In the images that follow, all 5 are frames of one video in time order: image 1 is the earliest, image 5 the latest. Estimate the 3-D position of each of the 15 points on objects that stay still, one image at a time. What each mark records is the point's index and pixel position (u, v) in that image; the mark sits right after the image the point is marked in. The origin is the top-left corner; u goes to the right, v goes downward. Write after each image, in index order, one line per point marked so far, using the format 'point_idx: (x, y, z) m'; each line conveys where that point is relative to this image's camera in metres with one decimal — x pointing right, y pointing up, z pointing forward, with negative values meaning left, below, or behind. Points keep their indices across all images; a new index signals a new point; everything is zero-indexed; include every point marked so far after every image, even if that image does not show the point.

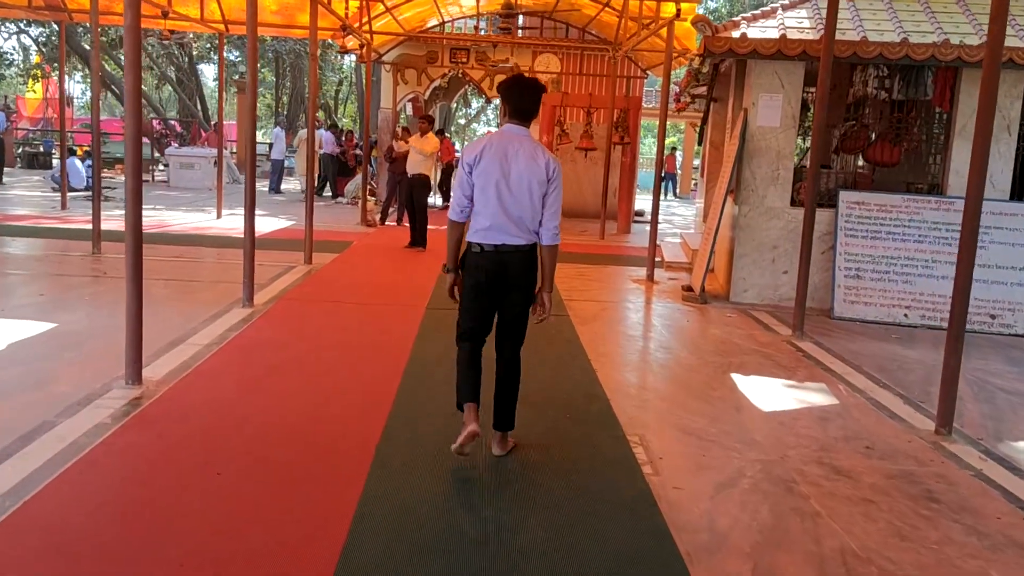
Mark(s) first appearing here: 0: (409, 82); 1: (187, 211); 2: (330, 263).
0: (-1.9, +3.8, +16.6) m
1: (-5.1, +1.2, +14.0) m
2: (-1.9, +0.3, +9.5) m
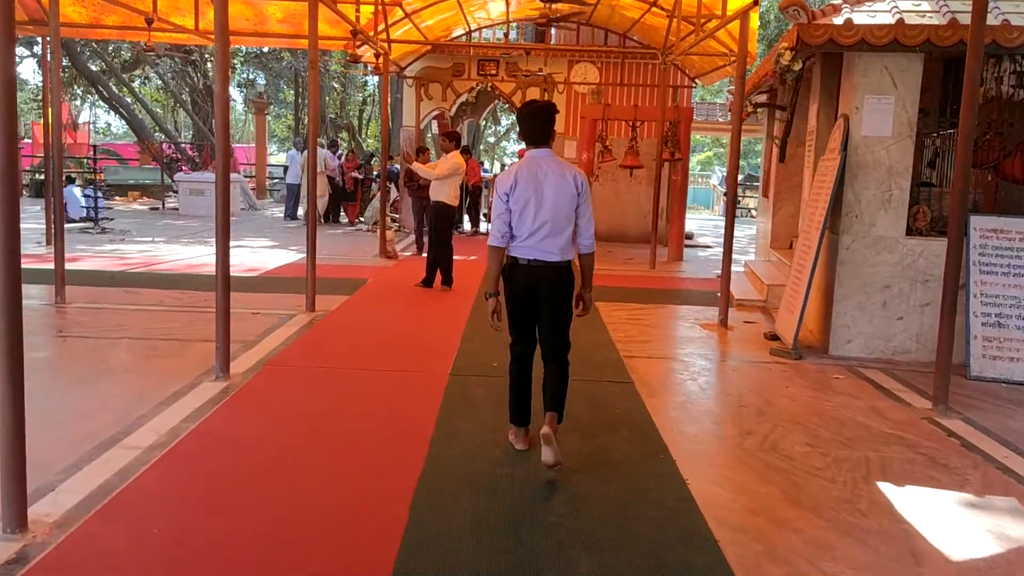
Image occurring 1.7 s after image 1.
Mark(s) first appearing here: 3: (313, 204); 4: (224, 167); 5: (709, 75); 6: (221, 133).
0: (-1.3, +3.2, +15.1) m
1: (-4.5, +0.6, +12.7) m
2: (-1.5, -0.2, +8.0) m
3: (-1.7, +0.7, +7.6) m
4: (-1.7, +0.7, +5.3) m
5: (+2.9, +3.1, +13.3) m
6: (-1.7, +0.9, +5.4) m
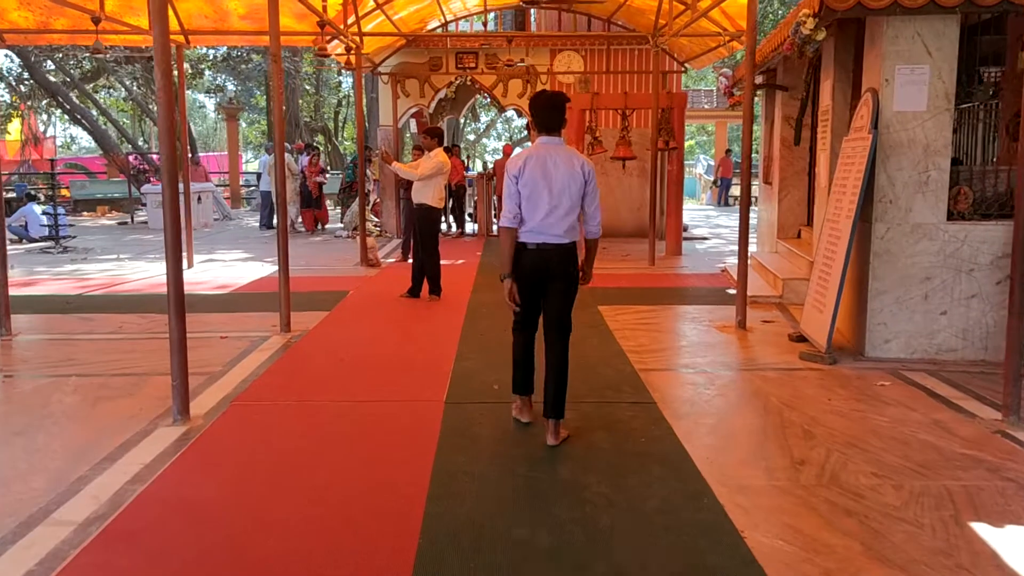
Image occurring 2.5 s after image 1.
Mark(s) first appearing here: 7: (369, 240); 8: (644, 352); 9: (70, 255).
0: (-1.6, +3.1, +14.4) m
1: (-4.7, +0.4, +11.9) m
2: (-1.6, -0.3, +7.2) m
3: (-1.7, +0.6, +6.9) m
4: (-1.7, +0.6, +4.6) m
5: (+2.6, +3.2, +12.6) m
6: (-1.8, +0.8, +4.6) m
7: (-1.7, +0.6, +10.9) m
8: (+0.9, -0.4, +6.3) m
9: (-6.0, +0.4, +12.2) m
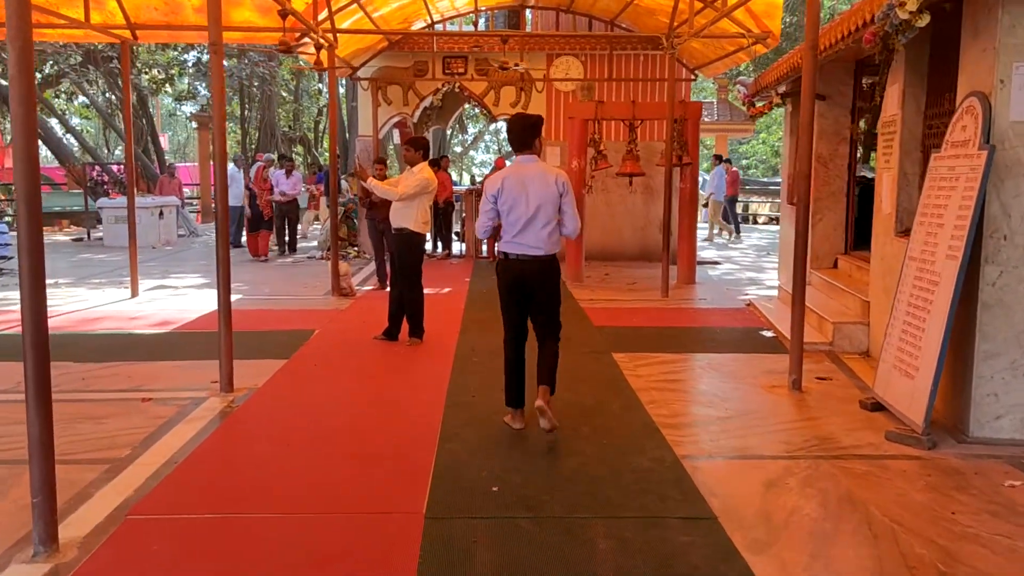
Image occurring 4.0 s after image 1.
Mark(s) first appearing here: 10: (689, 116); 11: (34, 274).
0: (-1.7, +2.7, +13.0) m
1: (-4.8, 0.0, +10.4) m
2: (-1.6, -0.6, +5.9) m
3: (-1.7, +0.3, +5.5) m
4: (-1.7, +0.3, +3.2) m
5: (+2.5, +2.8, +11.4) m
6: (-1.7, +0.5, +3.2) m
7: (-1.8, +0.2, +9.5) m
8: (+0.9, -0.7, +4.9) m
9: (-6.1, +0.1, +10.8) m
10: (+2.1, +2.0, +10.6) m
11: (-1.7, -0.1, +3.2) m
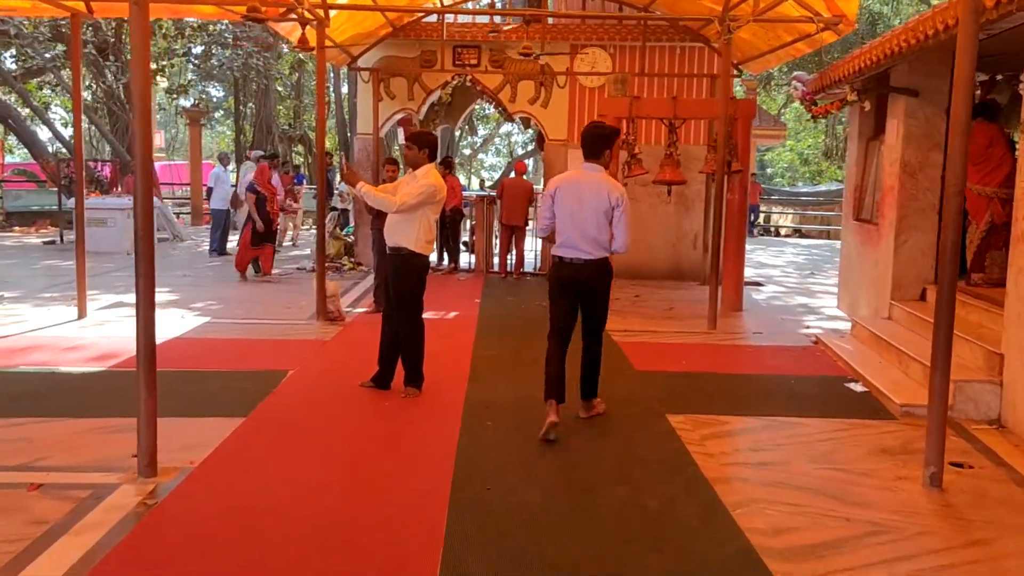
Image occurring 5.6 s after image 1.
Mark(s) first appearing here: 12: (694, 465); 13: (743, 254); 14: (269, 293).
0: (-1.5, +2.5, +11.5) m
1: (-4.6, -0.1, +8.9) m
2: (-1.4, -0.8, +4.3) m
3: (-1.6, +0.1, +4.0) m
4: (-1.6, +0.1, +1.7) m
5: (+2.8, +2.5, +9.8) m
6: (-1.6, +0.3, +1.7) m
7: (-1.6, 0.0, +8.0) m
8: (+1.0, -1.0, +3.4) m
9: (-5.9, 0.0, +9.3) m
10: (+2.3, +1.7, +9.1) m
11: (-1.5, -0.3, +1.7) m
12: (+0.9, -0.8, +4.3) m
13: (+2.4, +0.4, +9.2) m
14: (-2.6, 0.0, +9.7) m
